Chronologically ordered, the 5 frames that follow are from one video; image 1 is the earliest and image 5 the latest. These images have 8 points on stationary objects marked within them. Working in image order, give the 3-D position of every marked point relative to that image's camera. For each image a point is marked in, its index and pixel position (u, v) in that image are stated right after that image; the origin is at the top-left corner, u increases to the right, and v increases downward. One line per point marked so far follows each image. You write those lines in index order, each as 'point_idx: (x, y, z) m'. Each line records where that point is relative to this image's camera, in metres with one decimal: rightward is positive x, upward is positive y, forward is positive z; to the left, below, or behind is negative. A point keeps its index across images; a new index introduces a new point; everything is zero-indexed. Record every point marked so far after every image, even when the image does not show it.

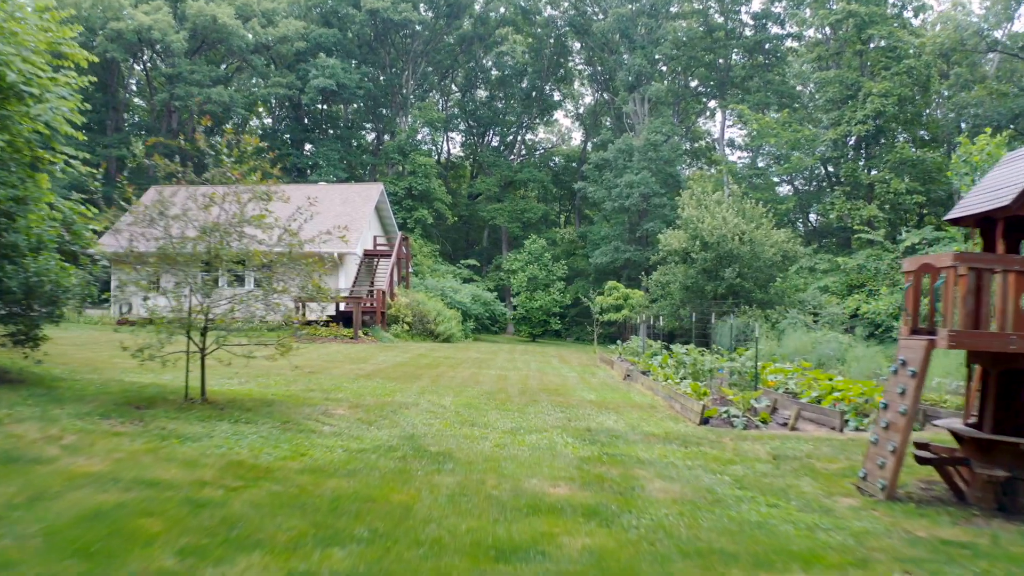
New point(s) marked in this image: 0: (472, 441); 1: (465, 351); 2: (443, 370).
0: (-0.2, -0.7, +6.4) m
1: (-0.7, -0.9, +19.1) m
2: (-0.7, -0.8, +13.2) m
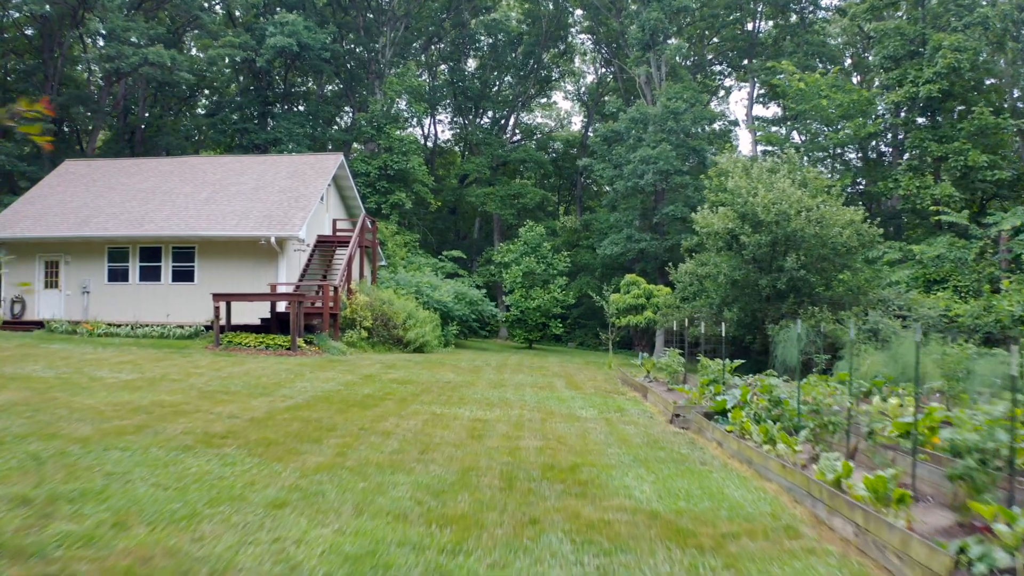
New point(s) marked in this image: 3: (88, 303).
0: (-0.3, -0.7, +1.2) m
1: (-0.8, -0.8, +13.9) m
2: (-0.8, -0.8, +8.0) m
3: (-5.9, -0.2, +18.6) m
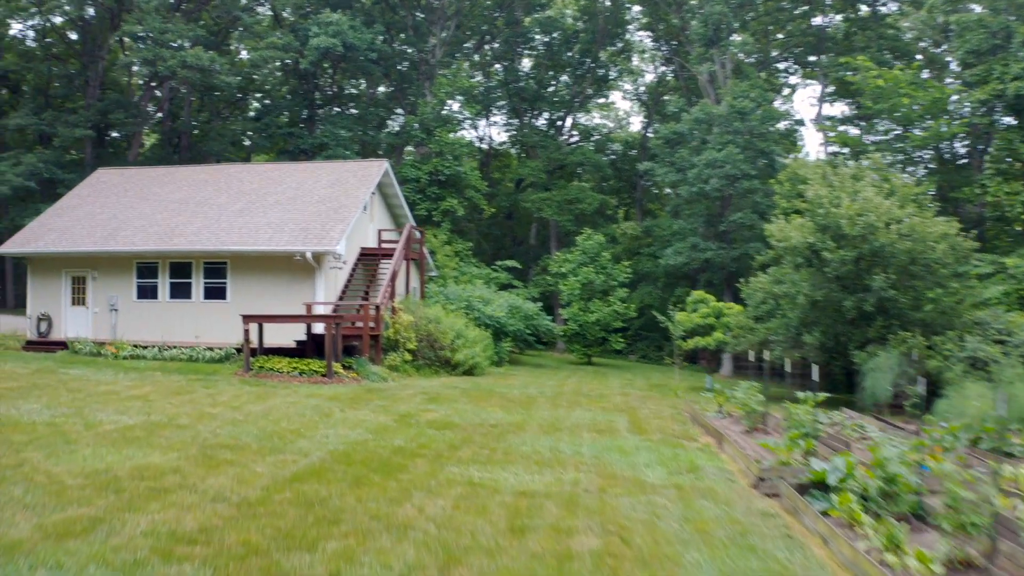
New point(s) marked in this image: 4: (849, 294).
0: (-0.3, -0.9, -0.1) m
1: (-0.3, -1.1, +12.6) m
2: (-0.5, -1.0, +6.6) m
3: (-5.2, -0.4, +17.5) m
4: (+3.4, 0.0, +13.5) m
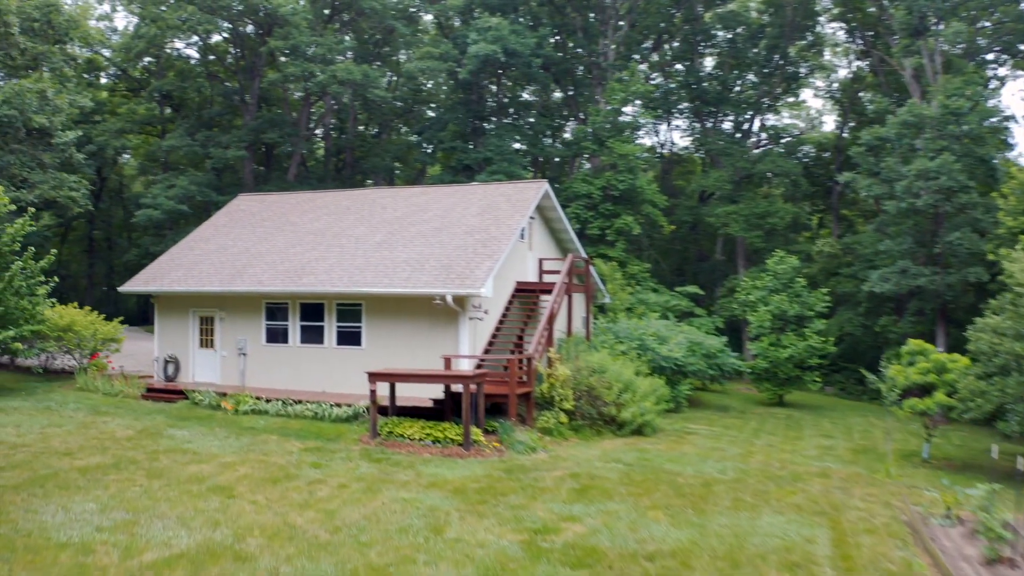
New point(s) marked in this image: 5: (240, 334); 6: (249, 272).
0: (-0.8, -1.4, -2.4) m
1: (+1.0, -1.5, +10.2) m
2: (-0.1, -1.5, +4.3) m
3: (-3.1, -0.9, +15.7) m
4: (+4.8, -0.5, +10.6) m
5: (-3.2, -0.5, +15.9) m
6: (-3.1, +0.2, +15.7) m
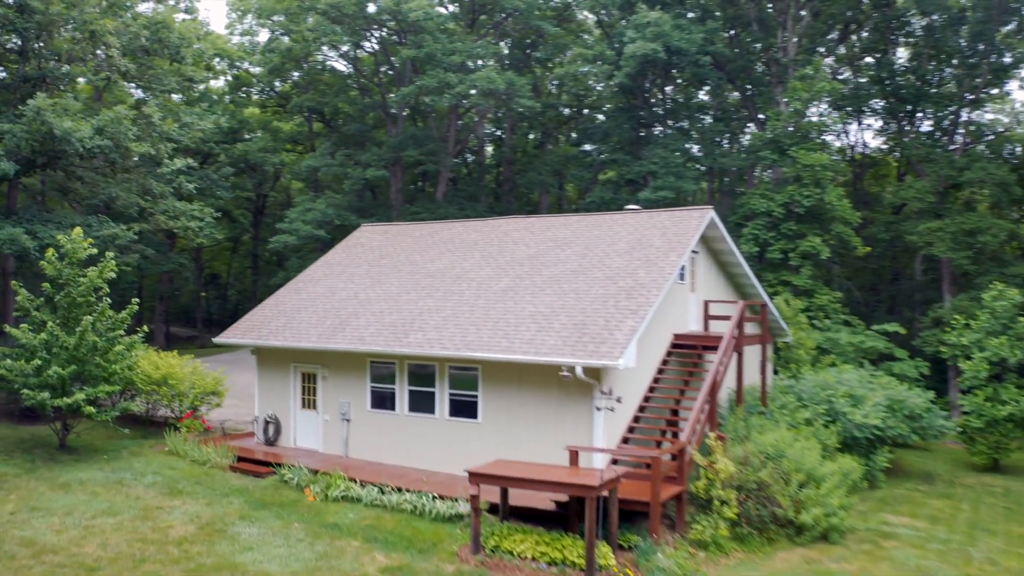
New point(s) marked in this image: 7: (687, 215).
0: (-1.9, -1.9, -4.9) m
1: (+1.7, -2.1, +7.3) m
2: (-0.2, -2.0, +1.6) m
3: (-1.6, -1.5, +13.3) m
4: (+5.5, -1.0, +7.2) m
5: (-1.7, -1.1, +13.5) m
6: (-1.6, -0.3, +13.3) m
7: (+1.9, +0.8, +14.1) m
